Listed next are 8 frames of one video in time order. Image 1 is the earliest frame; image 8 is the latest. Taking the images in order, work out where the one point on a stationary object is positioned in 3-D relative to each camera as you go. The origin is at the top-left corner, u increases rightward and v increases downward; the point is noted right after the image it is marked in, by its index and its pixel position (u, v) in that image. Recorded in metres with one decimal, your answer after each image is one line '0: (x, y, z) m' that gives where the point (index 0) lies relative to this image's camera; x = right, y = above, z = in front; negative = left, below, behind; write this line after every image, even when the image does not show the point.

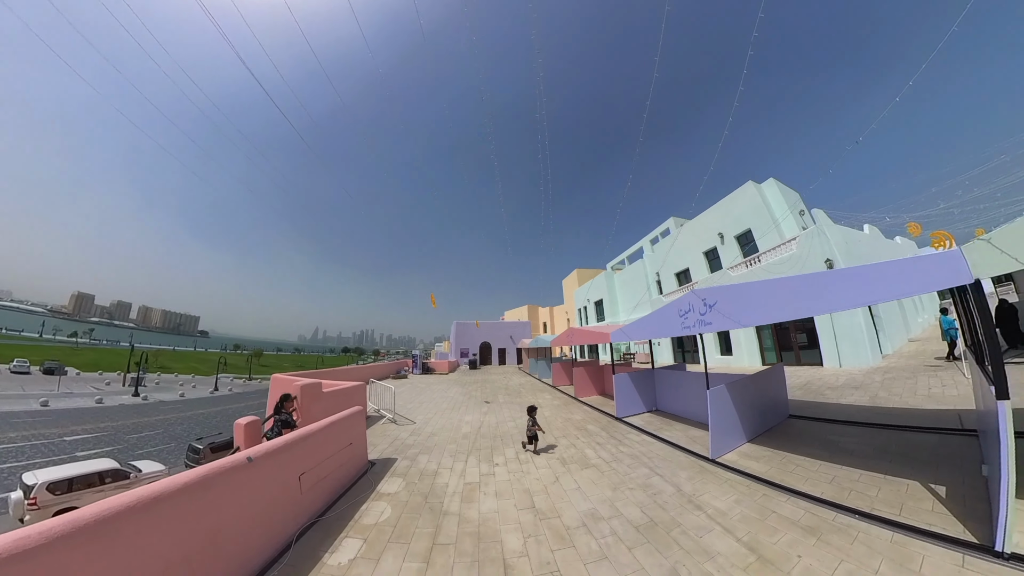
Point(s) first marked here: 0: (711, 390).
0: (+1.5, -0.7, +3.0) m
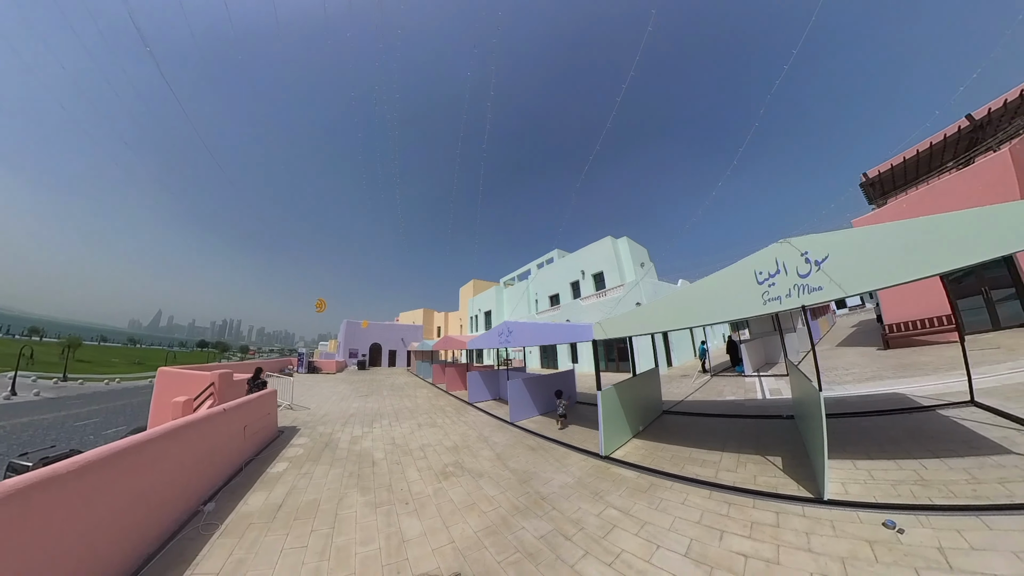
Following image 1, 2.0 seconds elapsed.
0: (0.0, -1.2, +4.9) m
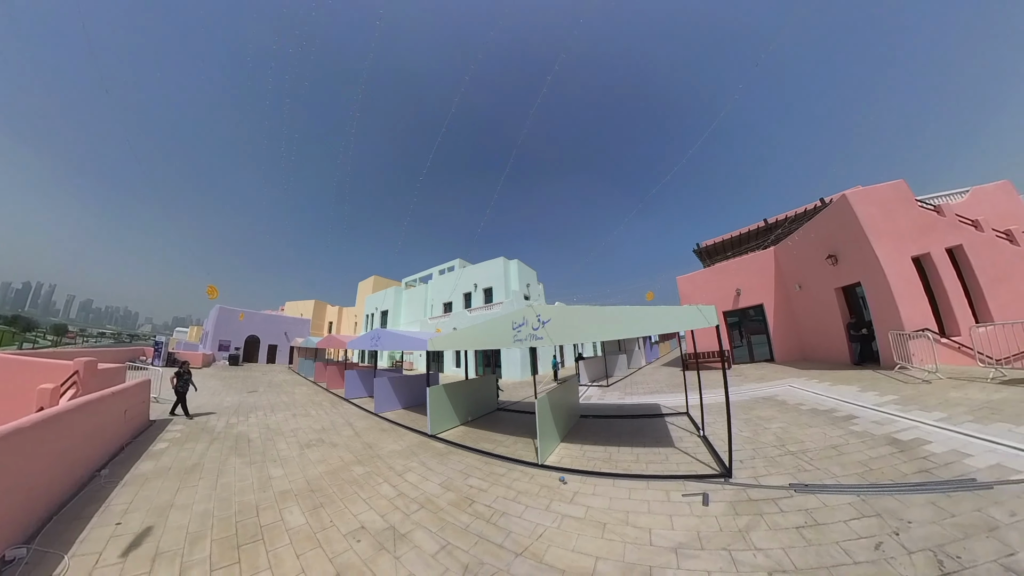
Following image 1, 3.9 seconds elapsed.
0: (-2.0, -1.4, +6.0) m
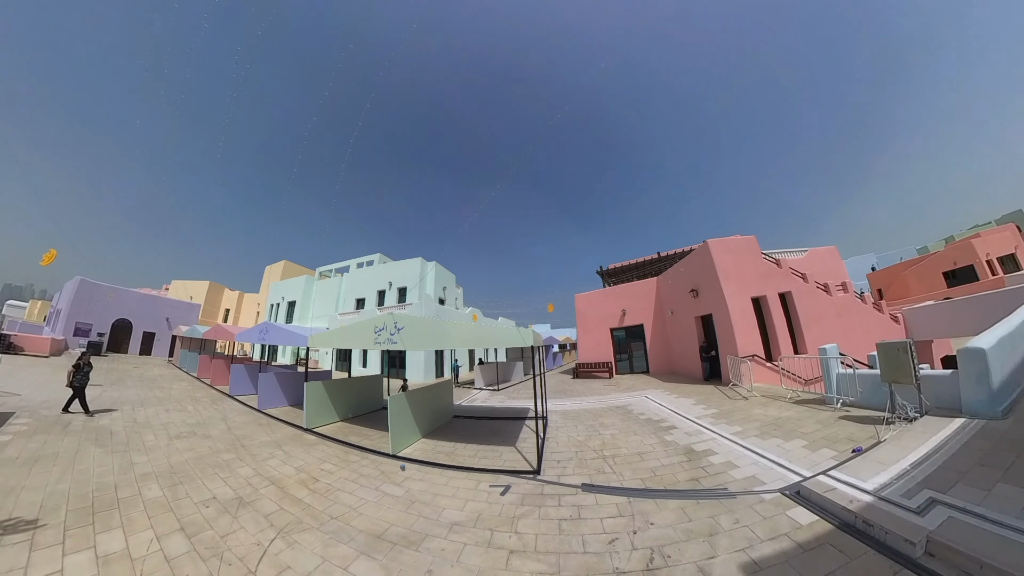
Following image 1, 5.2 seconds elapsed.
0: (-3.9, -1.4, +6.2) m
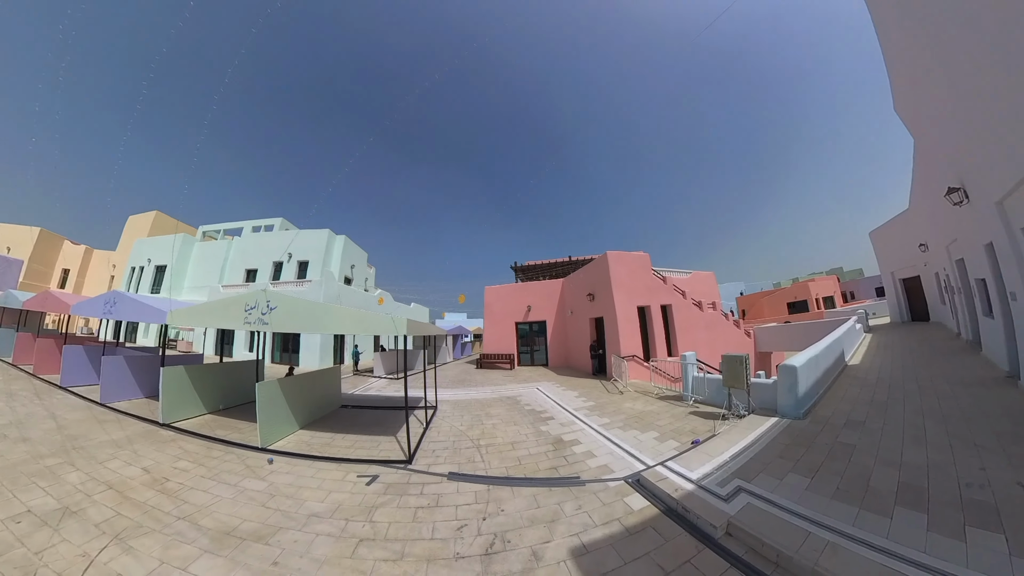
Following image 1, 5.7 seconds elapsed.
0: (-5.5, -1.1, +5.5) m
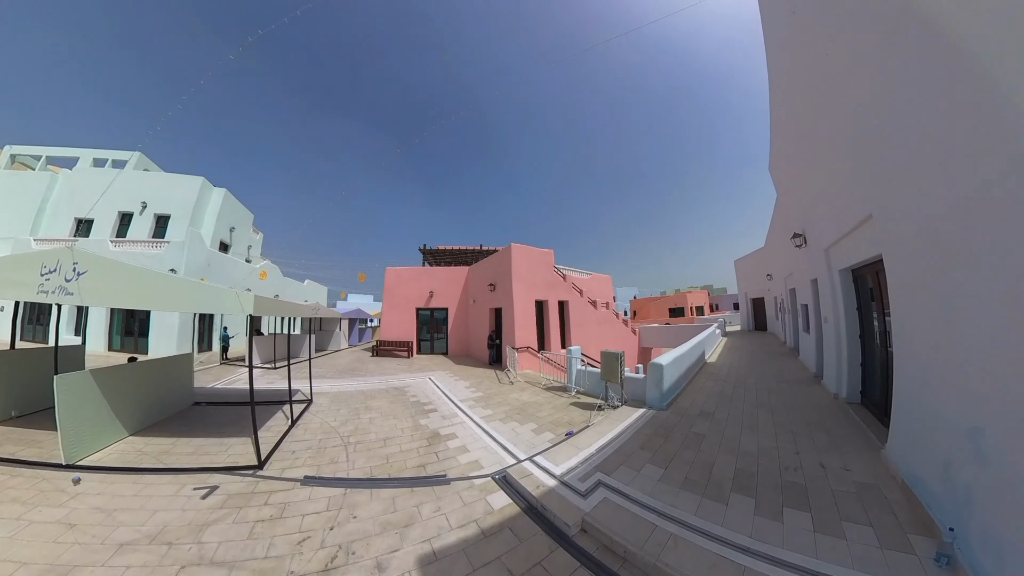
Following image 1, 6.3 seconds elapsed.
0: (-7.1, -0.7, +4.0) m
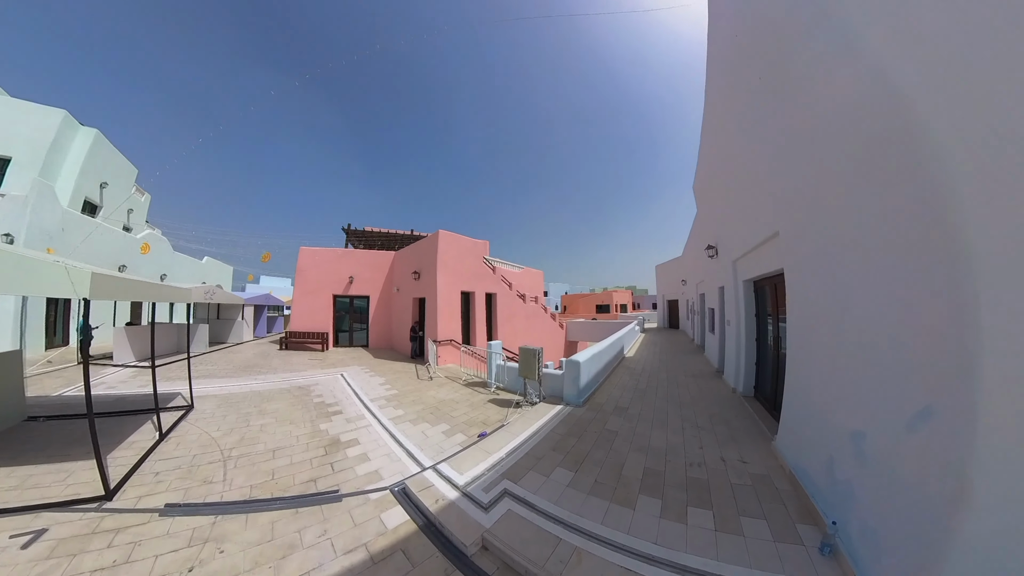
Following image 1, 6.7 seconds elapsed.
0: (-8.0, -0.6, +2.2) m
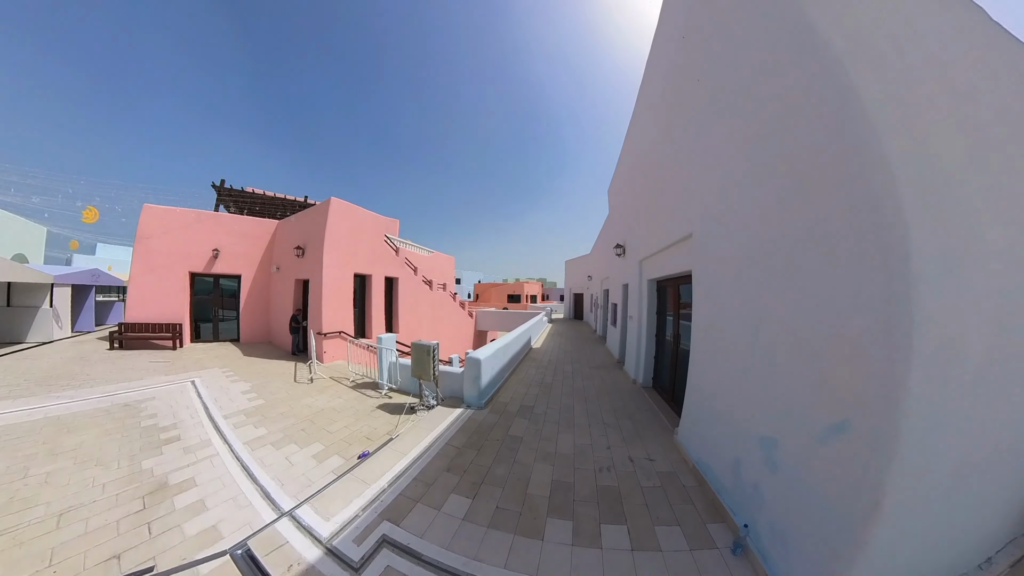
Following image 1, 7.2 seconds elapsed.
0: (-8.4, -1.0, -0.6) m
